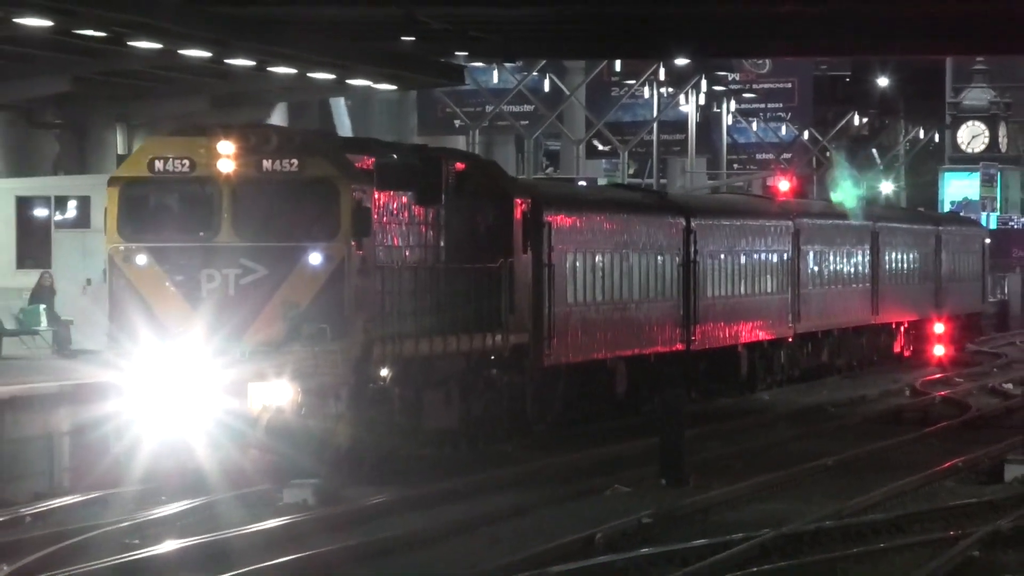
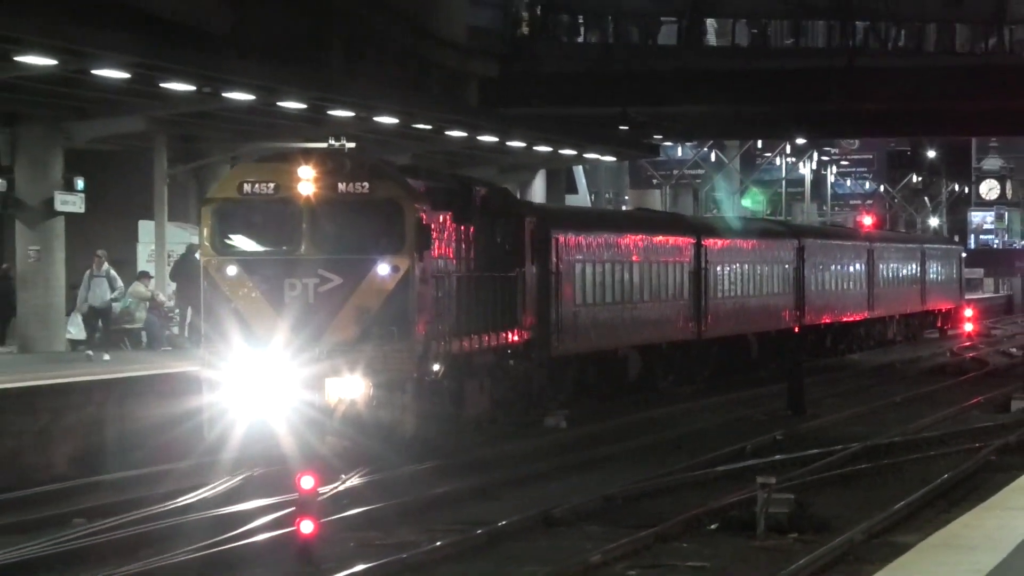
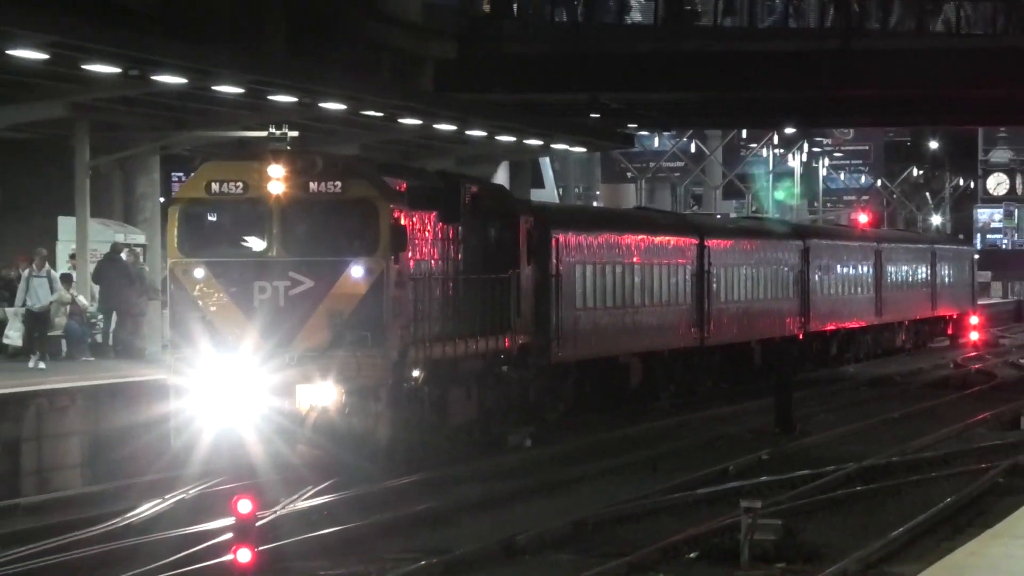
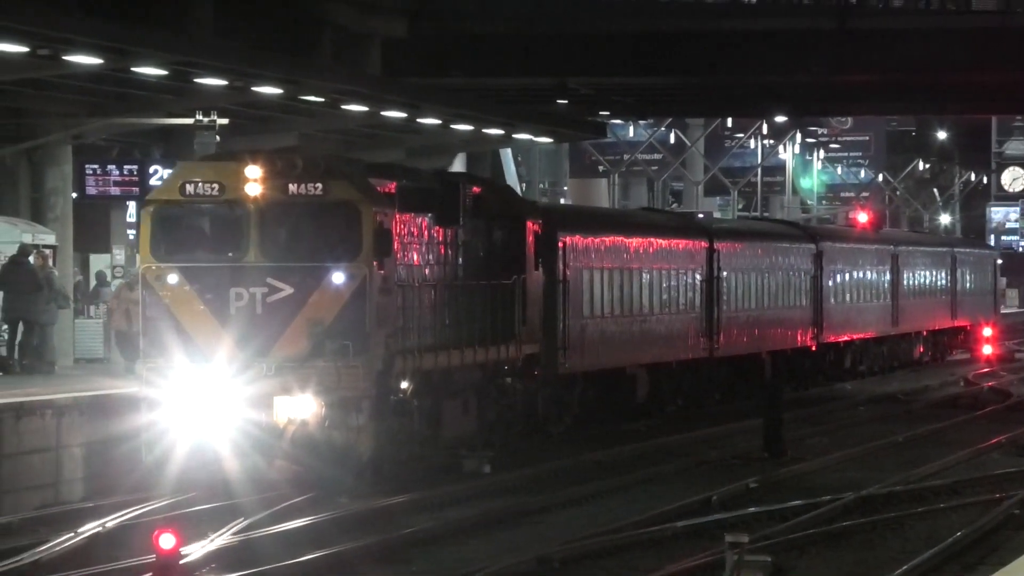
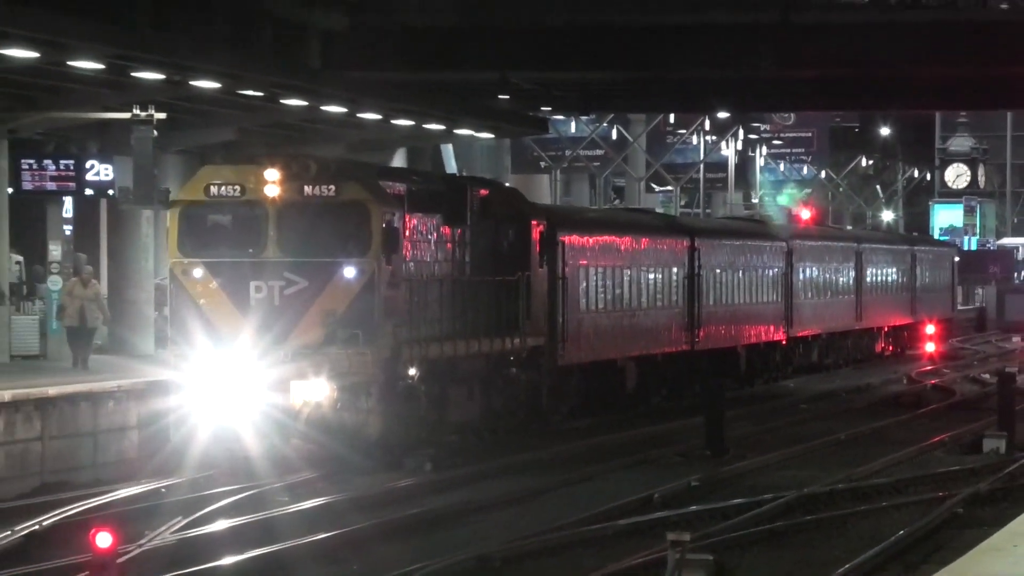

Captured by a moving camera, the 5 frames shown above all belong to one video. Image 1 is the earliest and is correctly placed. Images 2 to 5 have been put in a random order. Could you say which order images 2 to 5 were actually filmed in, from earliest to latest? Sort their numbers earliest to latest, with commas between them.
5, 4, 3, 2
